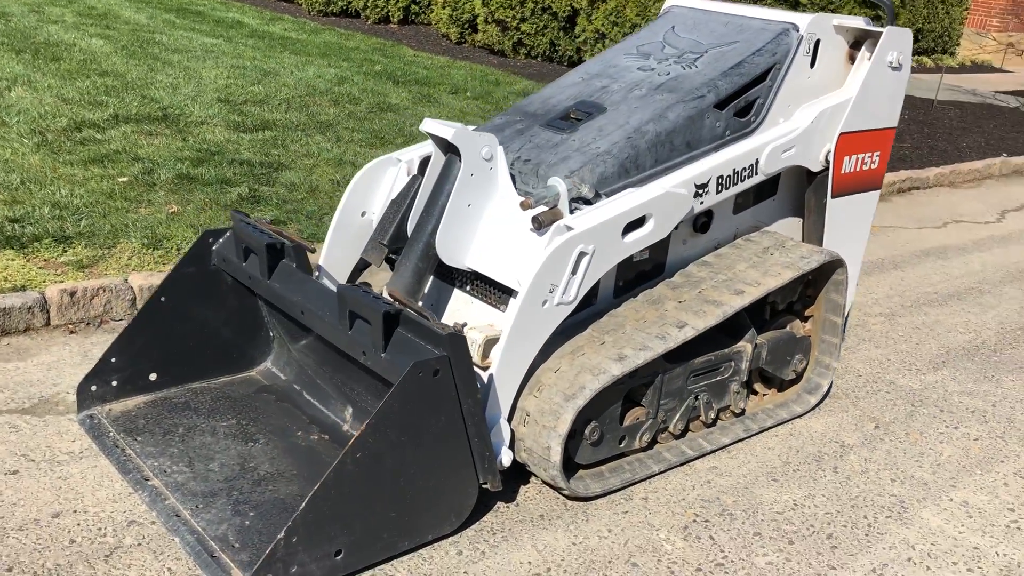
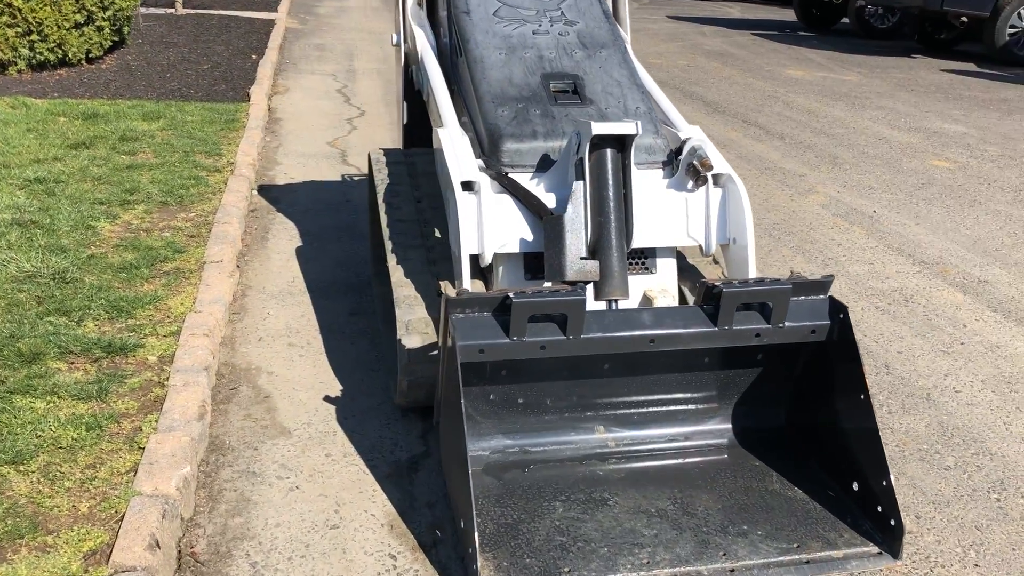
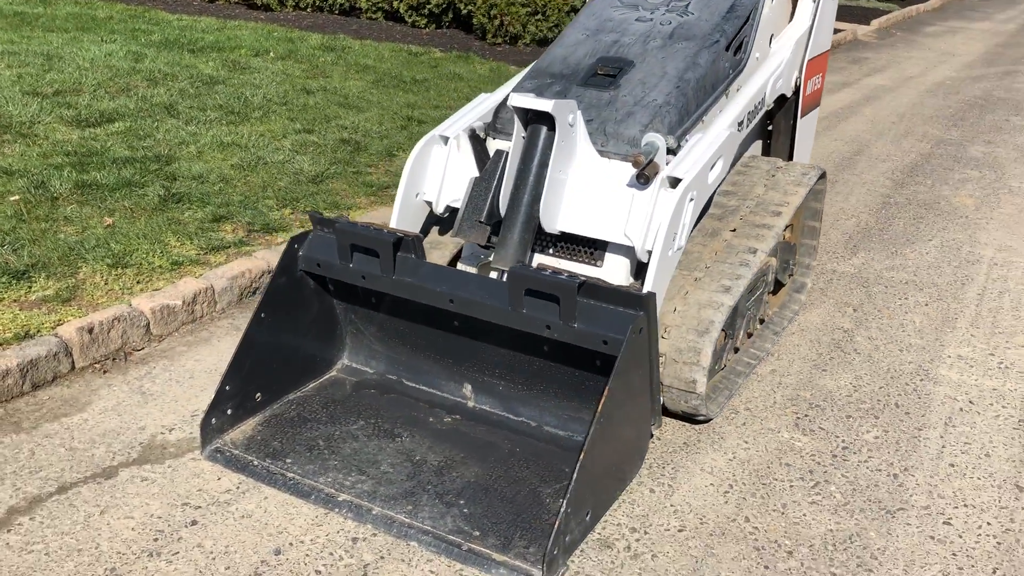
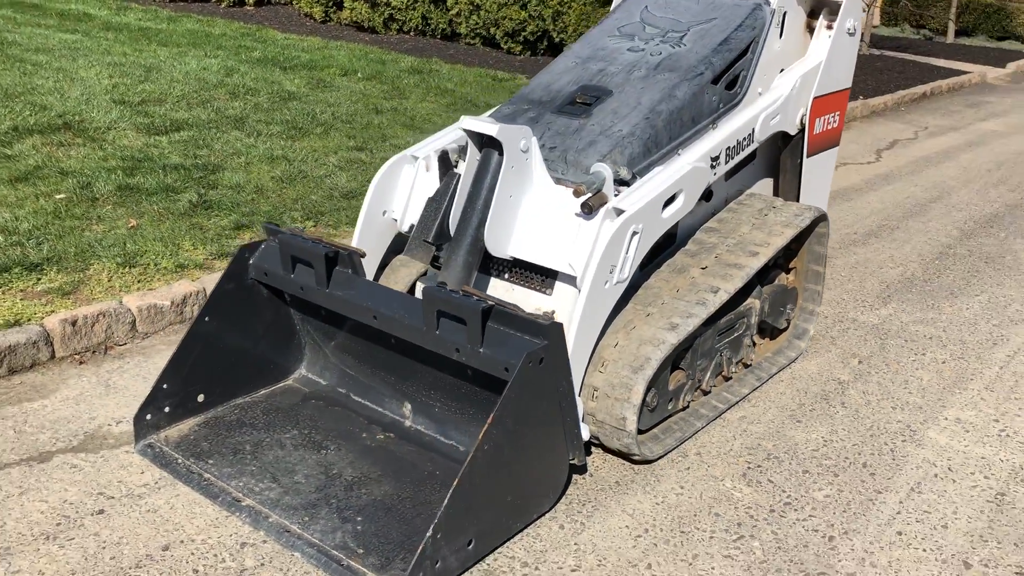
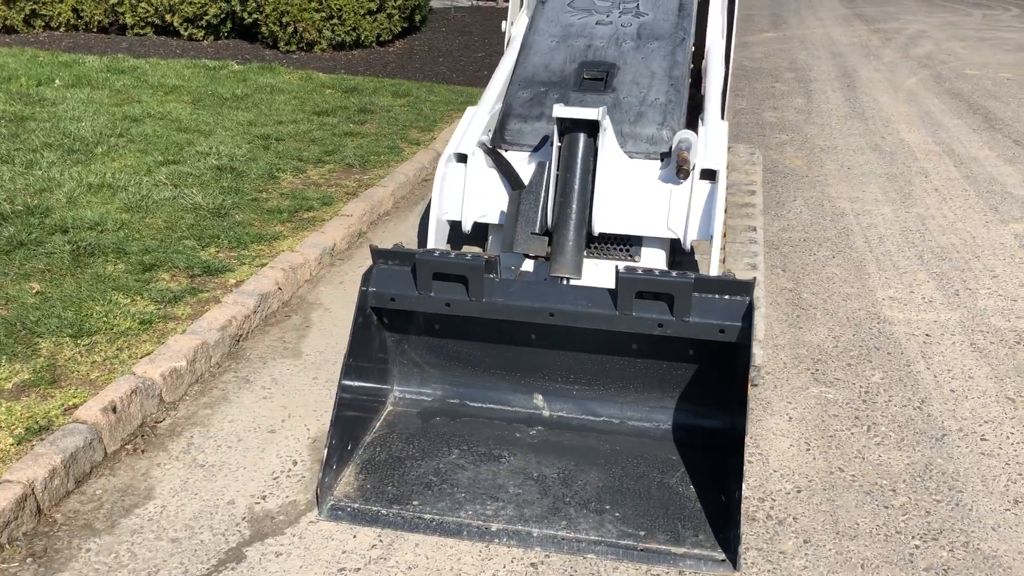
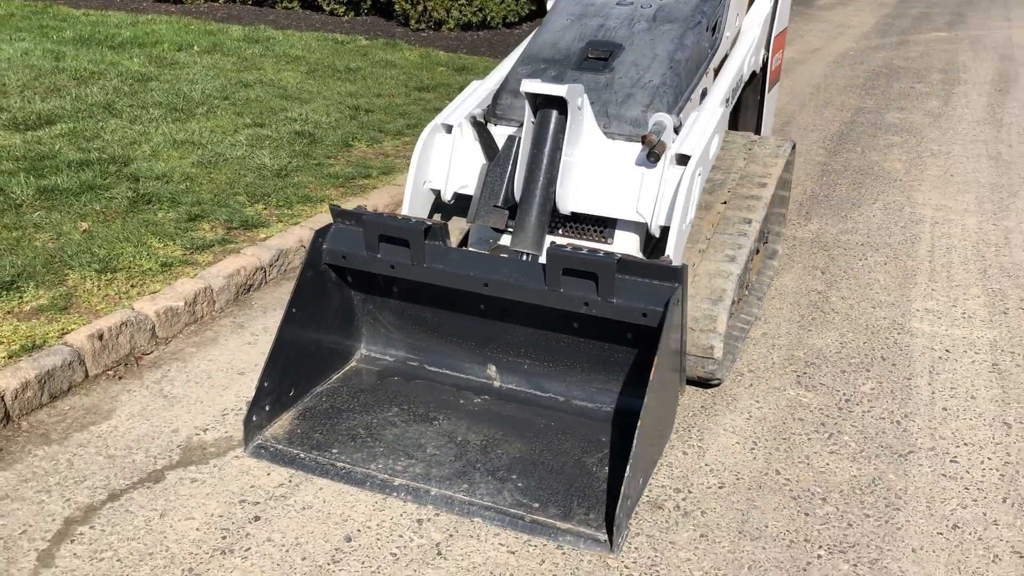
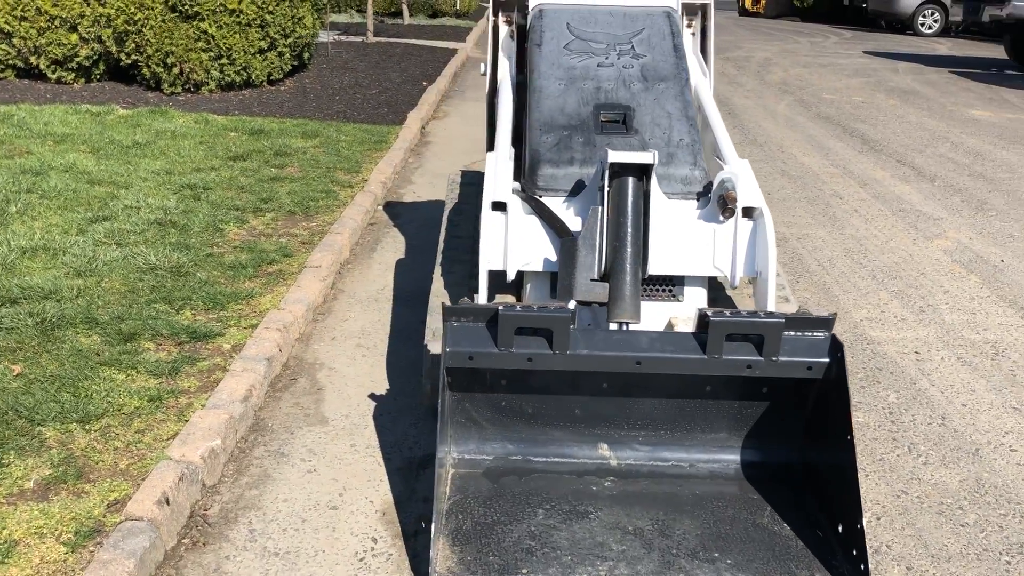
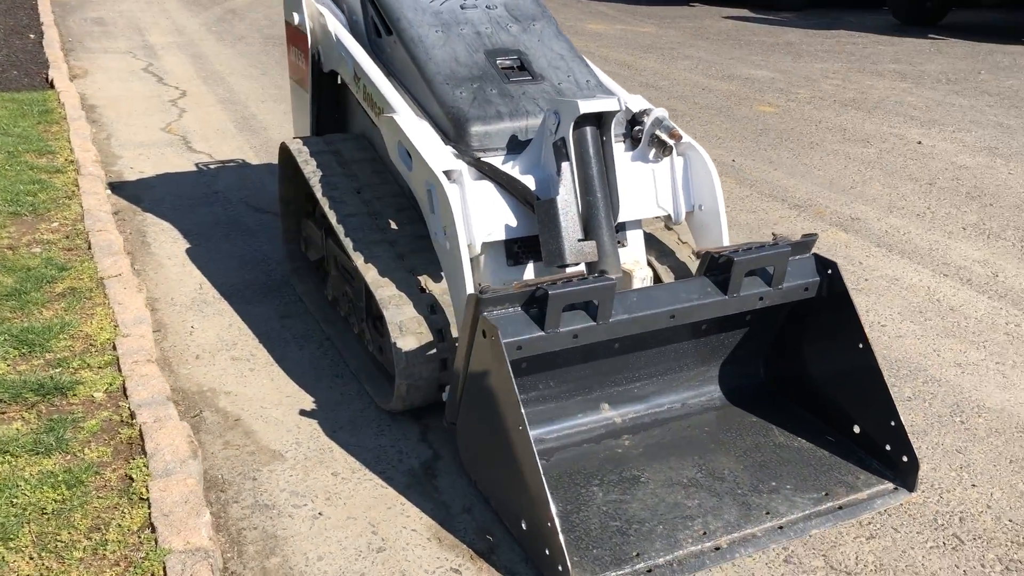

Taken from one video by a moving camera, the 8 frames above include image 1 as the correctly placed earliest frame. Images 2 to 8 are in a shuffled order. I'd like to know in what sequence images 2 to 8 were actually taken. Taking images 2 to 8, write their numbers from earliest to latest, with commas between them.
4, 3, 6, 5, 7, 2, 8
